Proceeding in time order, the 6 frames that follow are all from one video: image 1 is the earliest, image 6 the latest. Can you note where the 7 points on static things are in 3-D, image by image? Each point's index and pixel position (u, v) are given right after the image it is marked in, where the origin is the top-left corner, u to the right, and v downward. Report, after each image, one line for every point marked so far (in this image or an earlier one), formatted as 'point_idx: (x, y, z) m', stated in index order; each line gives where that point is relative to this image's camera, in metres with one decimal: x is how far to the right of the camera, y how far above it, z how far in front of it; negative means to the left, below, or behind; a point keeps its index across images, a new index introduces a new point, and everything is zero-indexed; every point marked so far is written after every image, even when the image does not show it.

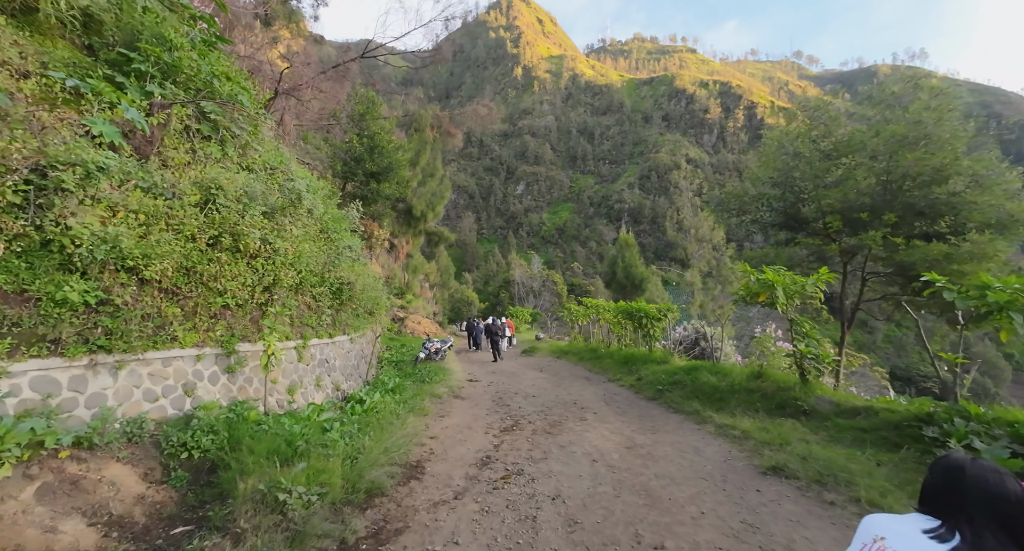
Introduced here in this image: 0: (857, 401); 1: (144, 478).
0: (+4.2, -1.6, +5.3) m
1: (-2.9, -1.6, +3.4) m
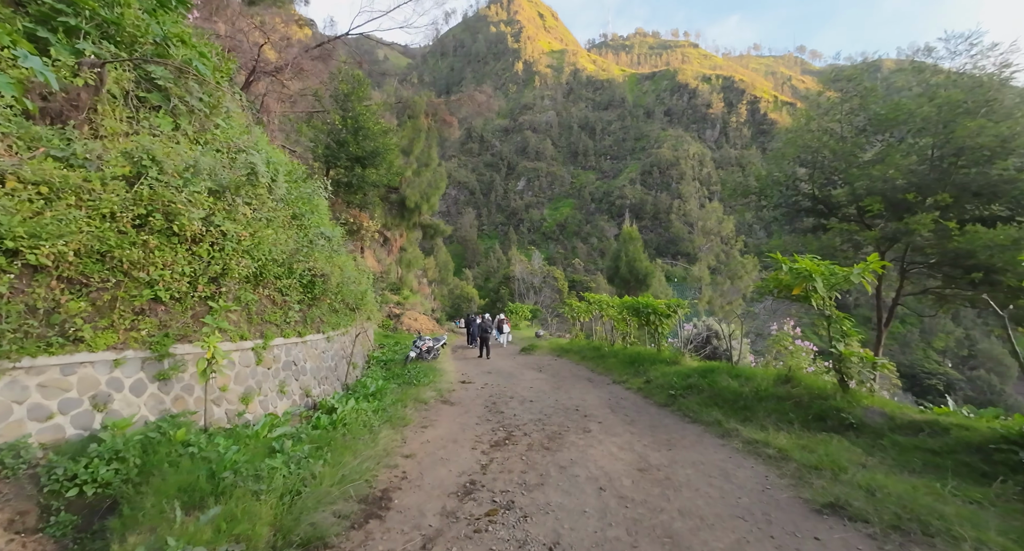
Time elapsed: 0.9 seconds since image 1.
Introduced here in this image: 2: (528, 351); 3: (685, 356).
0: (+4.1, -1.4, +4.5) m
1: (-2.9, -1.5, +2.5) m
2: (+0.6, -2.9, +16.4) m
3: (+3.8, -1.8, +9.5) m
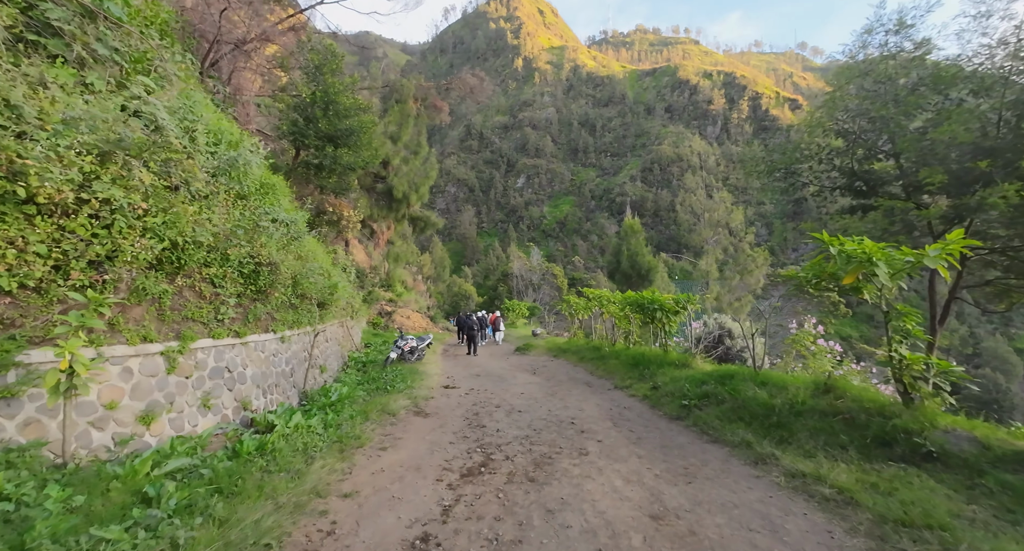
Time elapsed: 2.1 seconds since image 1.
0: (+3.9, -1.3, +3.4) m
1: (-3.2, -1.3, +1.5) m
2: (+0.4, -2.7, +15.3) m
3: (+3.6, -1.6, +8.4) m
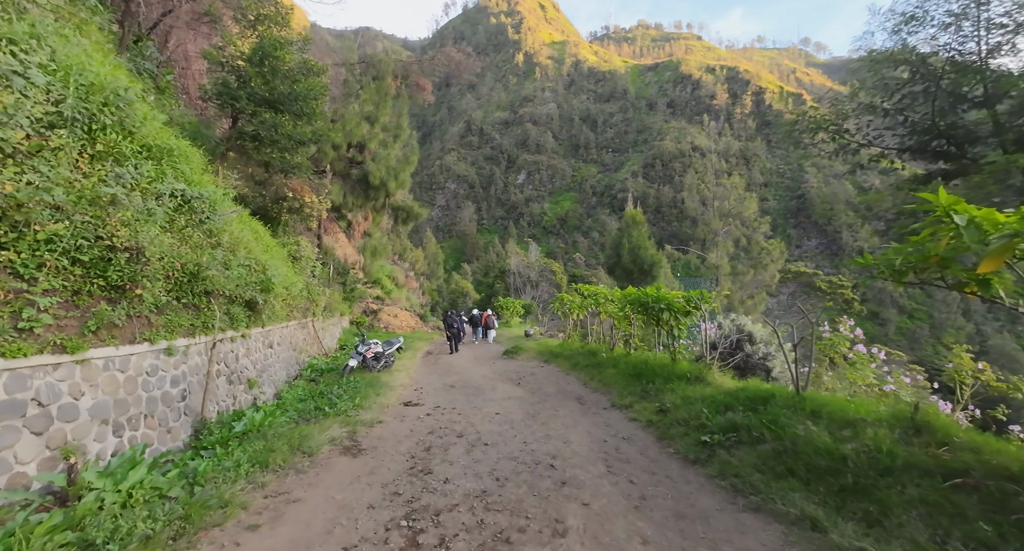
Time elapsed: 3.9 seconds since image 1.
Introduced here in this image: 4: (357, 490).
0: (+3.5, -1.2, +1.8) m
1: (-3.6, -1.3, -0.1) m
2: (0.0, -2.5, +13.7) m
3: (+3.2, -1.5, +6.8) m
4: (-1.4, -1.9, +3.8) m
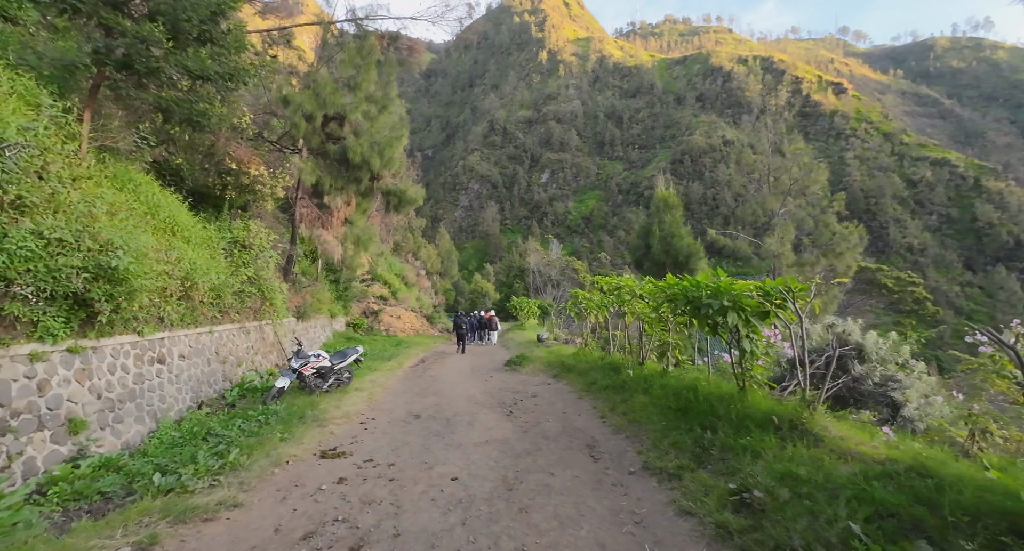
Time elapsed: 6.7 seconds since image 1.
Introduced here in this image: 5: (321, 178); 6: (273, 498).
0: (+2.9, -1.0, -1.0) m
1: (-4.3, -1.1, -2.5) m
2: (+0.1, -2.3, +11.1) m
3: (+2.8, -1.3, +4.0) m
4: (-1.9, -1.6, +1.2) m
5: (-5.8, +3.0, +13.4) m
6: (-2.0, -1.8, +3.7) m
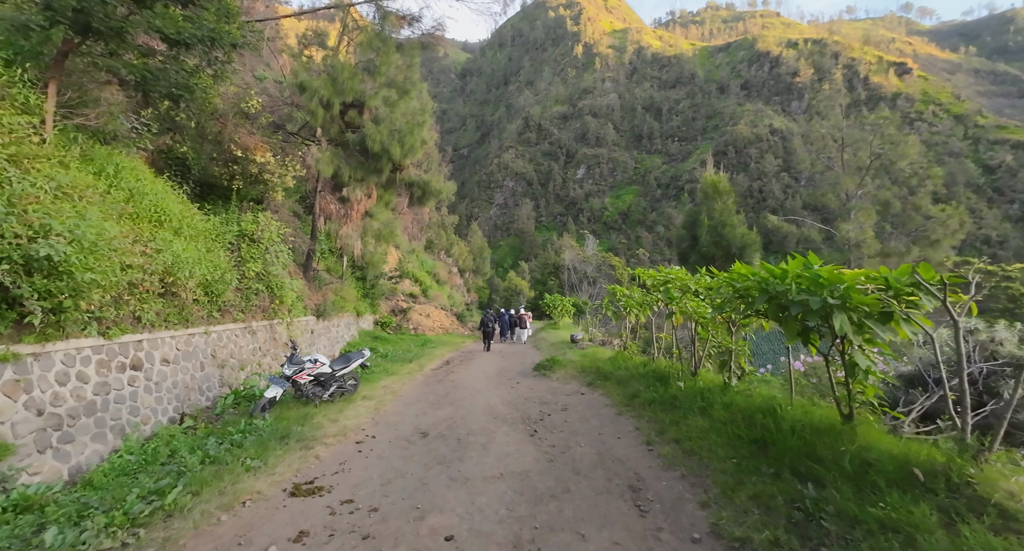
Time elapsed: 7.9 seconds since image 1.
0: (+2.5, -0.9, -2.4) m
1: (-4.8, -1.0, -3.3) m
2: (+0.8, -2.2, +9.9) m
3: (+2.9, -1.1, +2.6) m
4: (-2.0, -1.6, +0.2) m
5: (-4.9, +3.1, +12.7) m
6: (-1.9, -1.8, +2.7) m
